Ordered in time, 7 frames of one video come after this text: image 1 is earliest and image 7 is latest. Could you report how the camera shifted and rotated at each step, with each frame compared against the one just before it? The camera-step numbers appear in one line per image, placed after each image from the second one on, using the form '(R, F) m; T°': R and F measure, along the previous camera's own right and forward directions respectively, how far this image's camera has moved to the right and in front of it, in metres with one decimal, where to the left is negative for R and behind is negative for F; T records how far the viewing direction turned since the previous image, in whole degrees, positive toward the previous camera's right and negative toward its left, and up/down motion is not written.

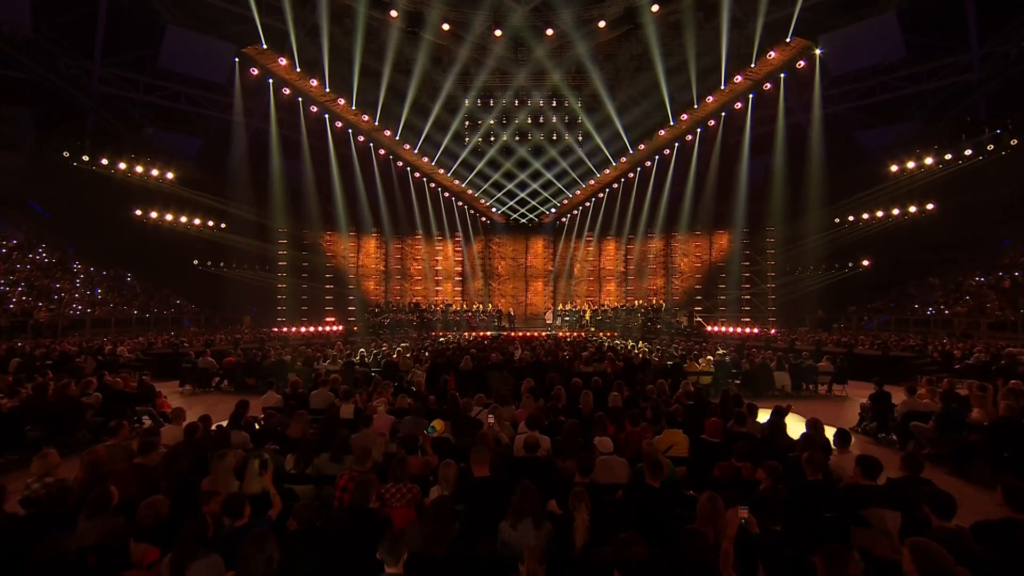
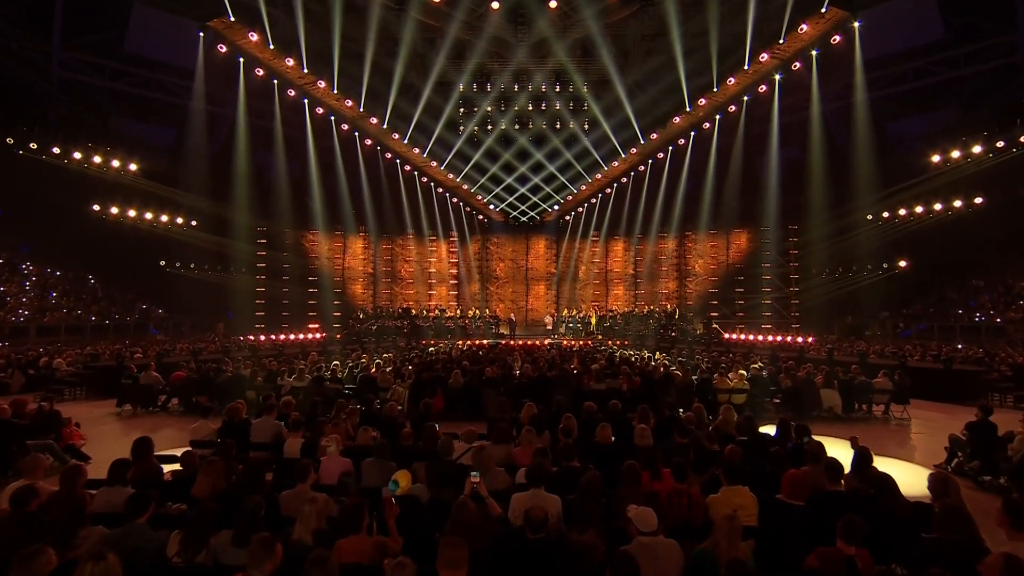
(+0.1, +2.6) m; 0°
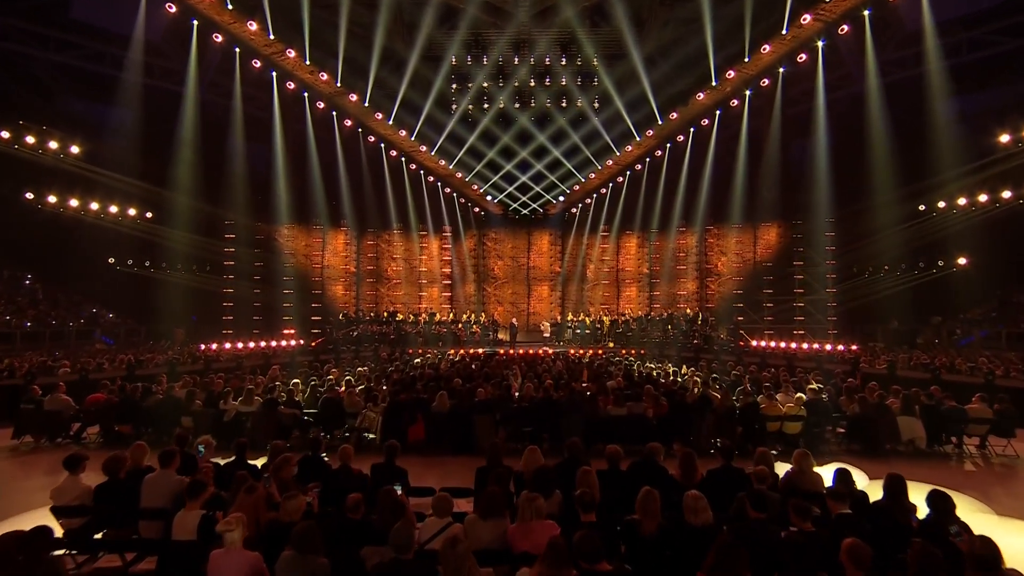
(+0.1, +3.0) m; 0°
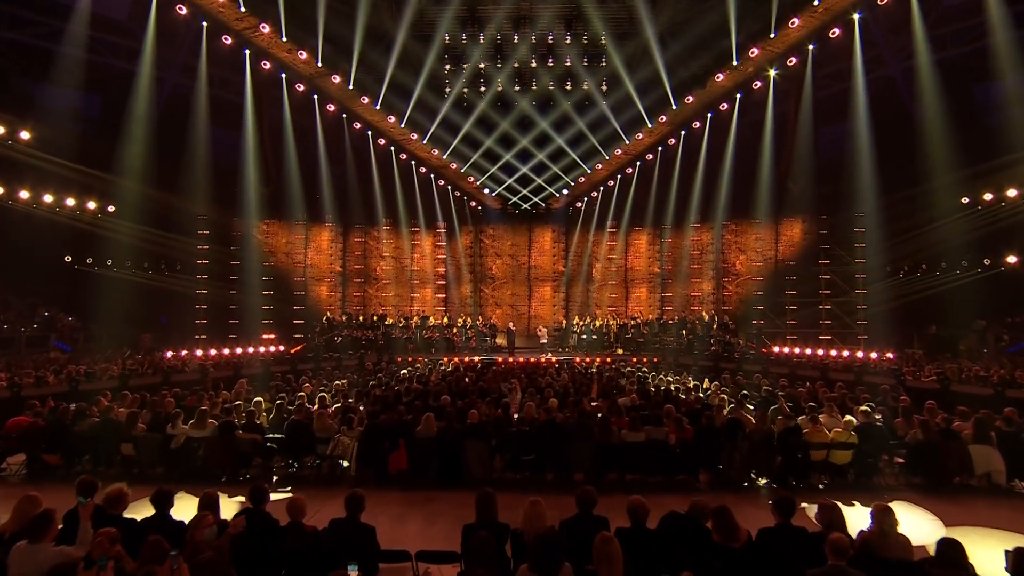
(+0.1, +1.9) m; 0°
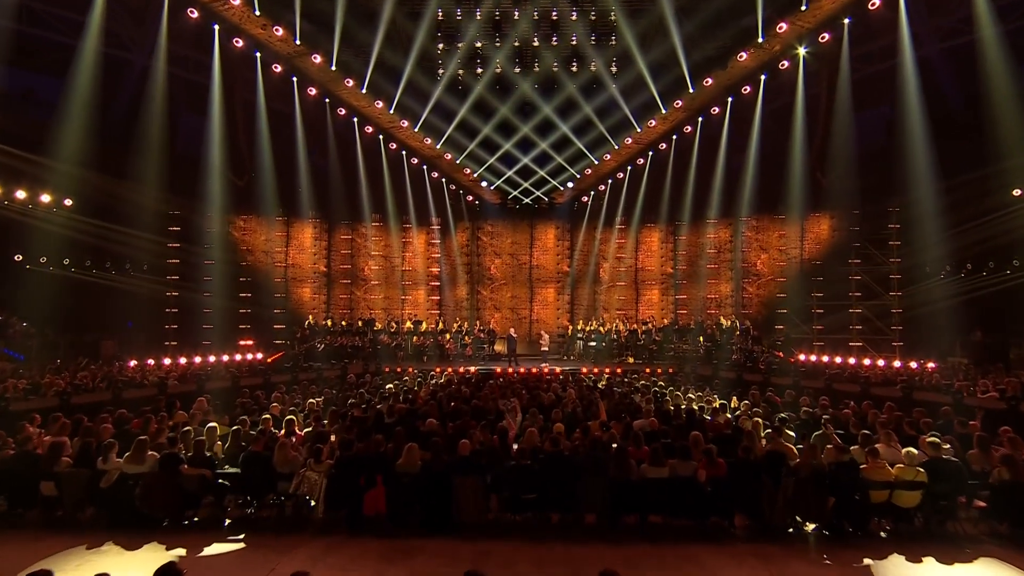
(0.0, +1.8) m; 0°
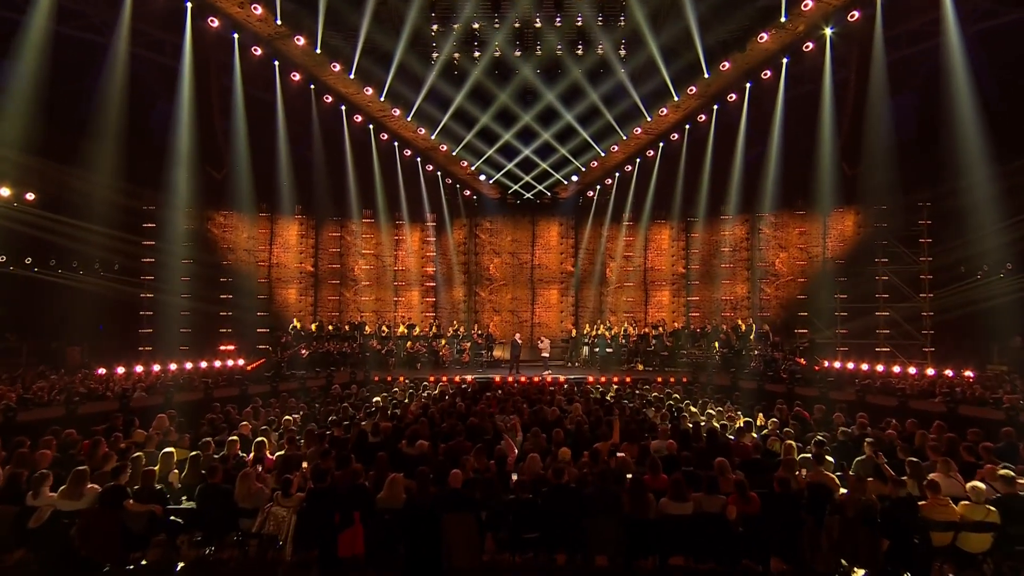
(0.0, +1.3) m; 0°
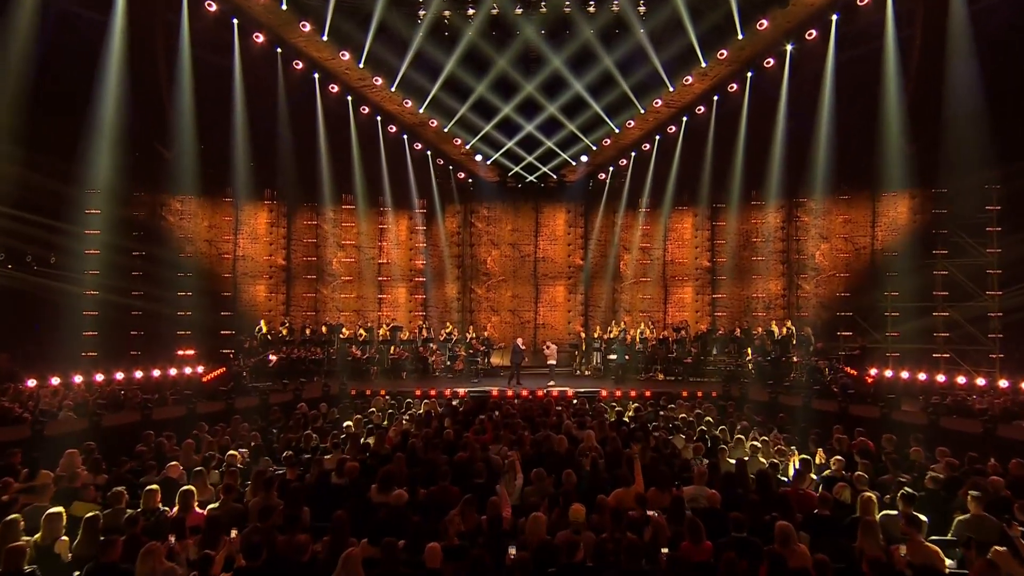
(+0.1, +2.2) m; 0°
